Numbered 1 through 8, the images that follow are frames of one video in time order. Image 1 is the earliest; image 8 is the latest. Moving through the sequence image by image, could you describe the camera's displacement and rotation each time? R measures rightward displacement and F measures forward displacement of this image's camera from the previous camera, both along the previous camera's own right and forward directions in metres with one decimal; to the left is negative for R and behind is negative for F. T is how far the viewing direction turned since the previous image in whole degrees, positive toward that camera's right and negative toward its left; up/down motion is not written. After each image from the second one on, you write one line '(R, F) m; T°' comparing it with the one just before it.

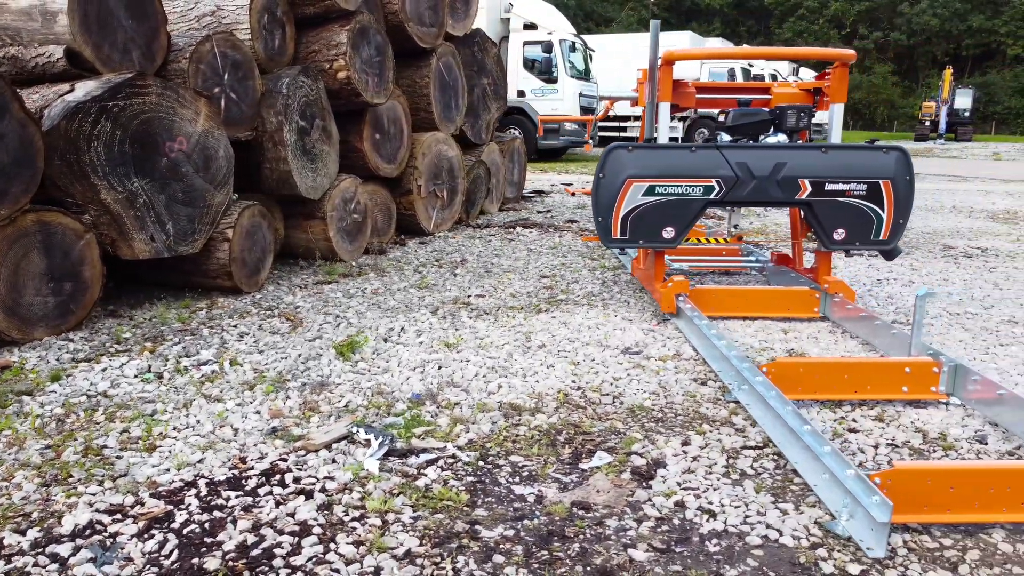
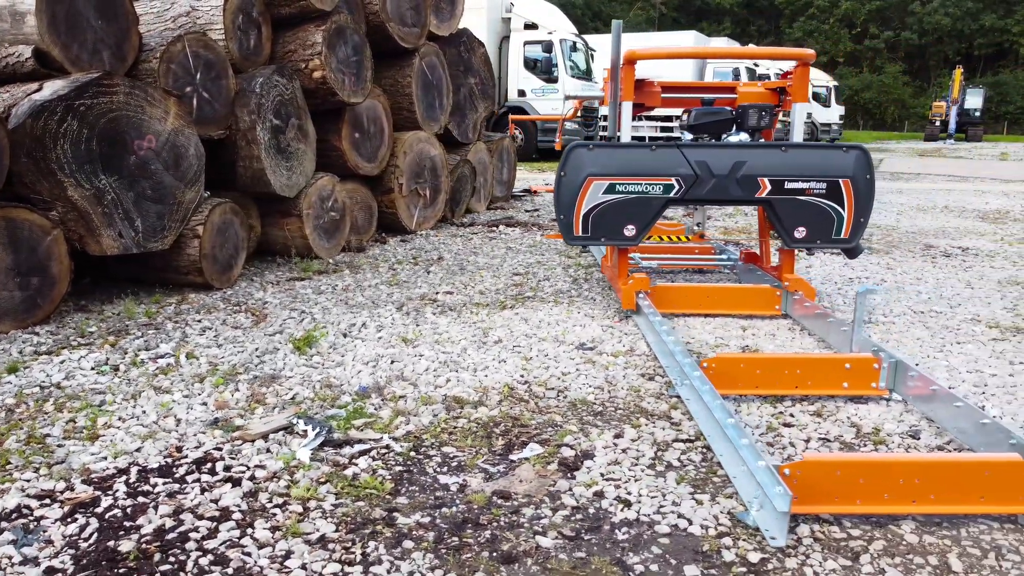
(+0.3, -0.1) m; -1°
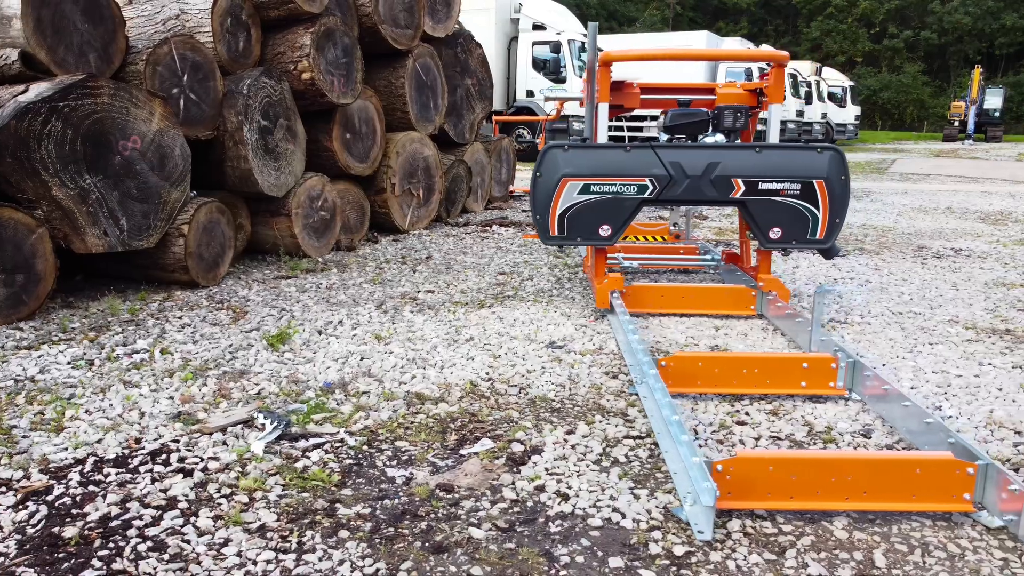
(+0.2, -0.1) m; -1°
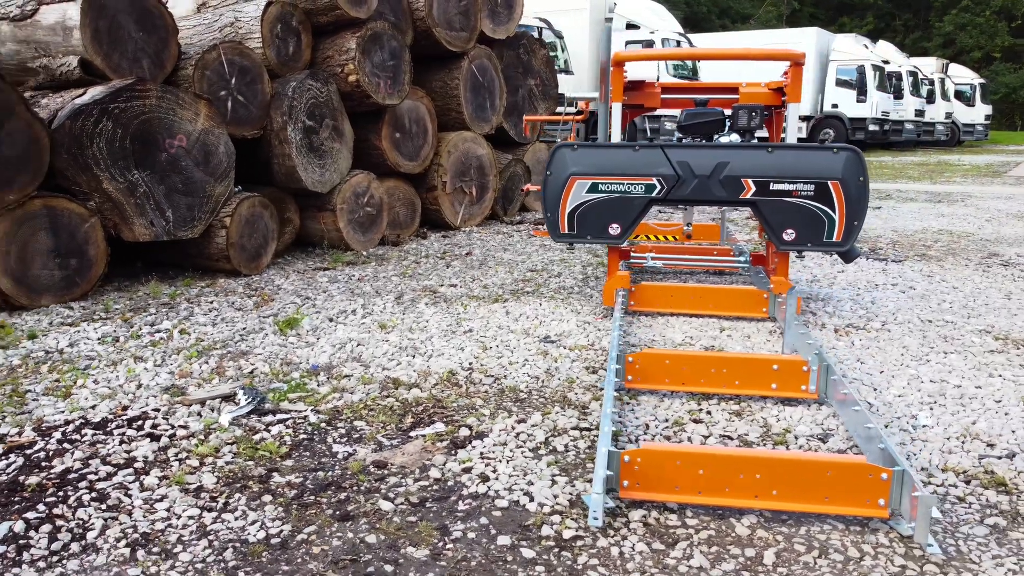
(+0.6, -0.1) m; -8°
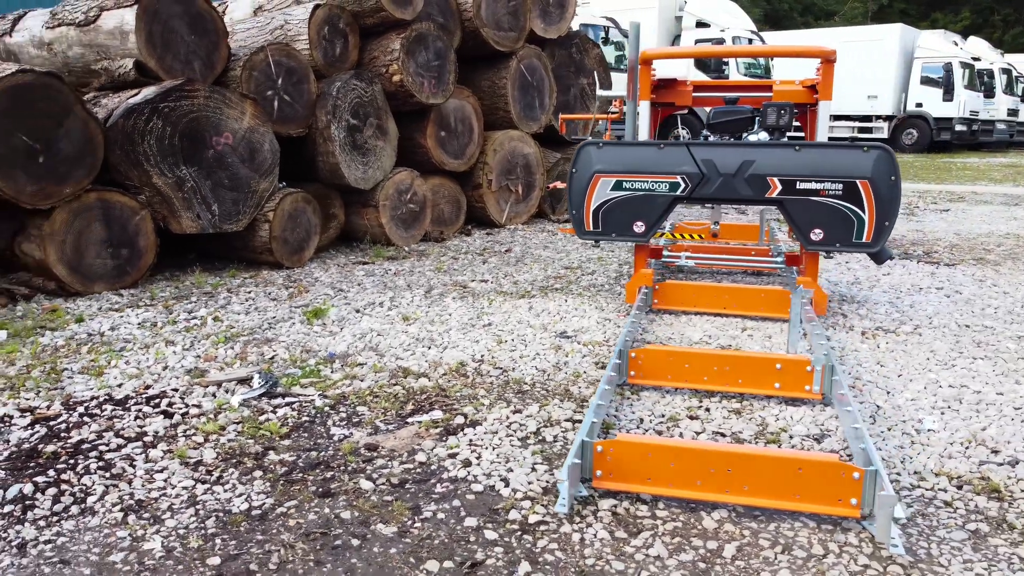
(+0.3, -0.1) m; -5°
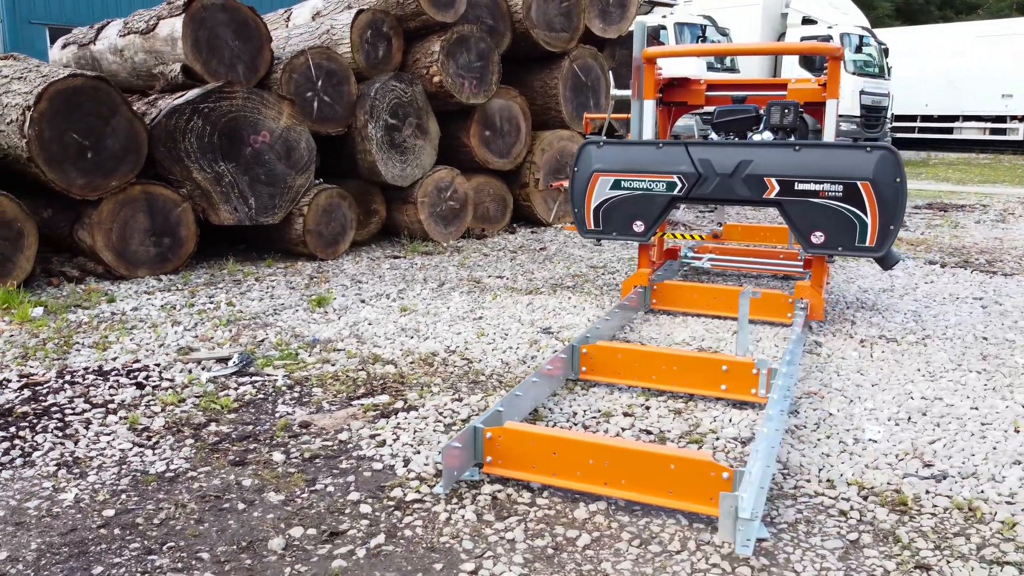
(+0.7, 0.0) m; -8°
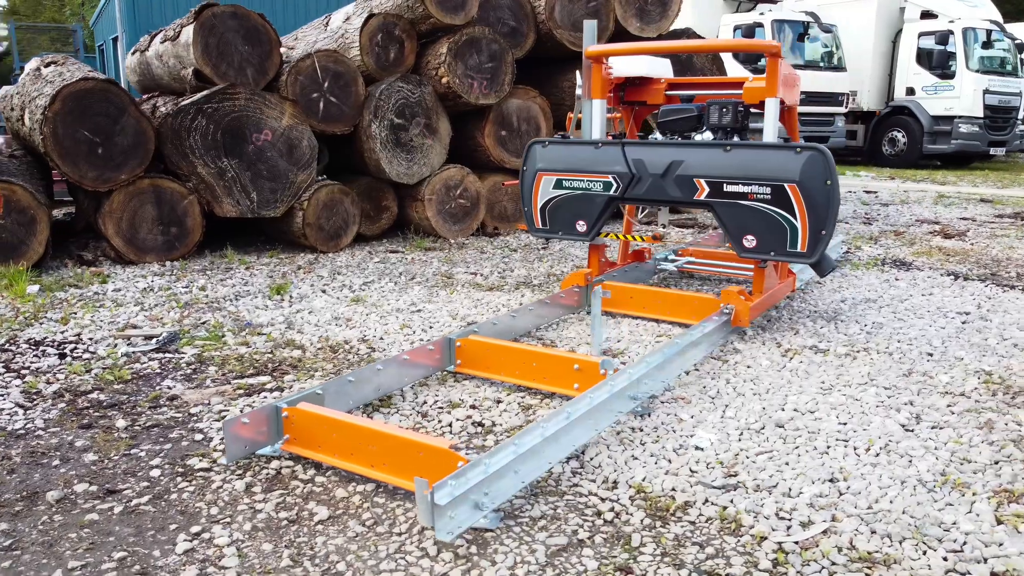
(+1.1, 0.0) m; -10°
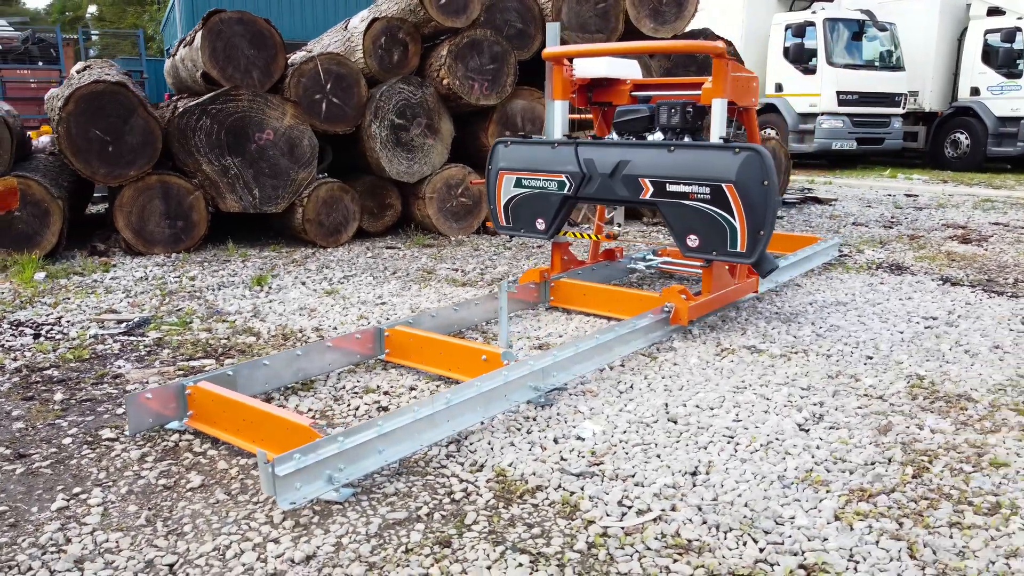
(+0.6, -0.1) m; -5°
